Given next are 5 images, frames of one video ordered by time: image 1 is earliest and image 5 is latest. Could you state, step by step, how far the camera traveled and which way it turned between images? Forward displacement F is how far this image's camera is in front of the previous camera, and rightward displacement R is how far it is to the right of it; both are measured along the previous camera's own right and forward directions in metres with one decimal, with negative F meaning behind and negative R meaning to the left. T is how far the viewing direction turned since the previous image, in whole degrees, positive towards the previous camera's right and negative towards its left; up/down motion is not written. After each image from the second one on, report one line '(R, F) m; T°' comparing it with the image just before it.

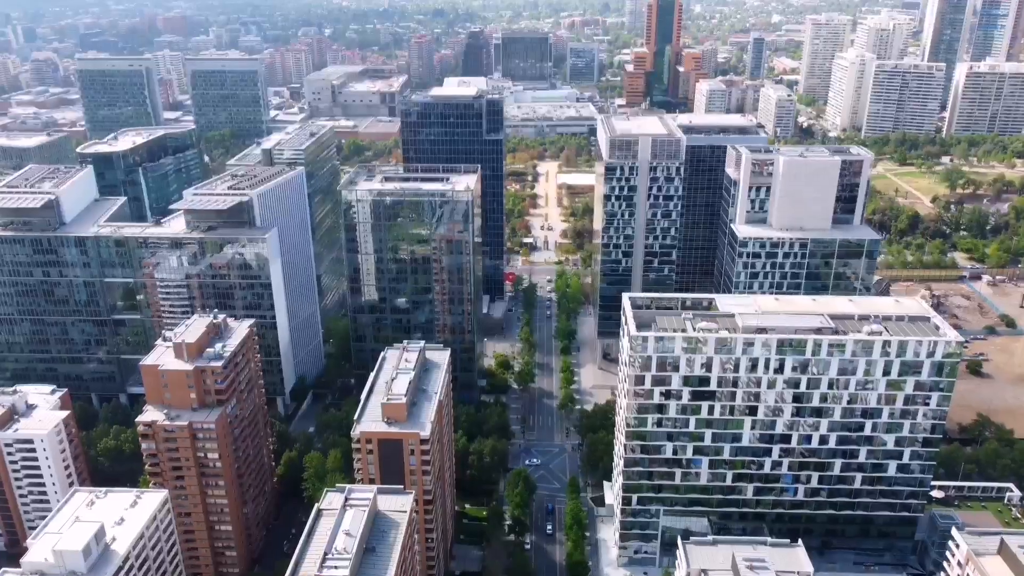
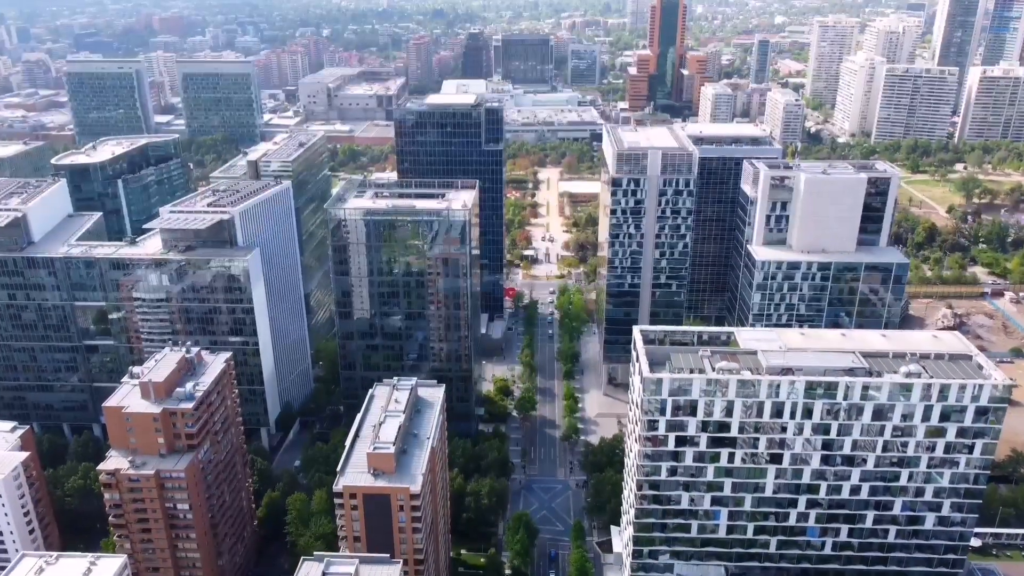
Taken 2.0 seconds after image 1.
(-0.1, +7.6) m; 0°
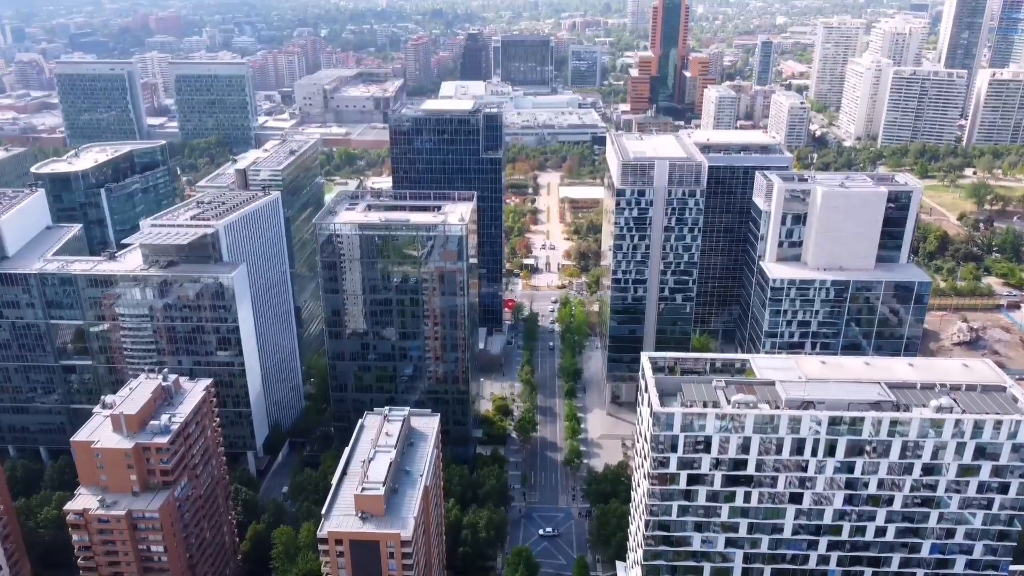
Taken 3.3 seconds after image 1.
(0.0, +5.4) m; 0°
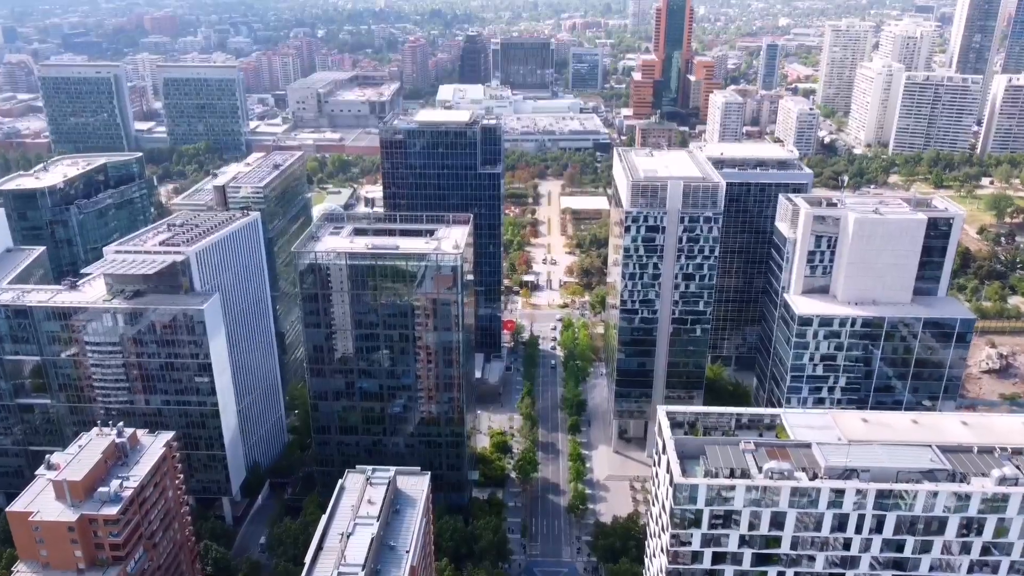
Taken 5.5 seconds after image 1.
(-0.1, +8.8) m; 0°
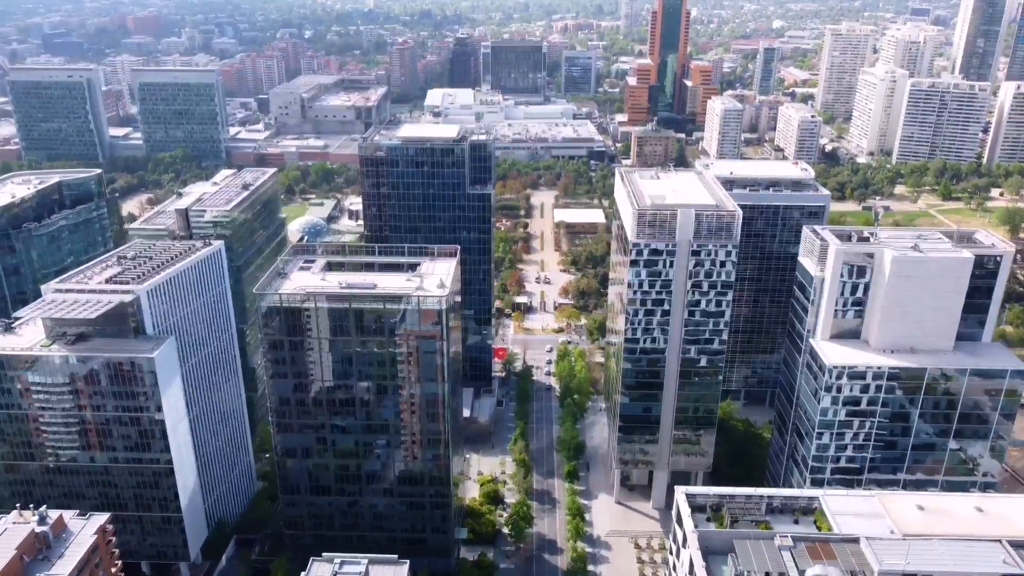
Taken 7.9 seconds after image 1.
(-0.1, +10.1) m; +1°
